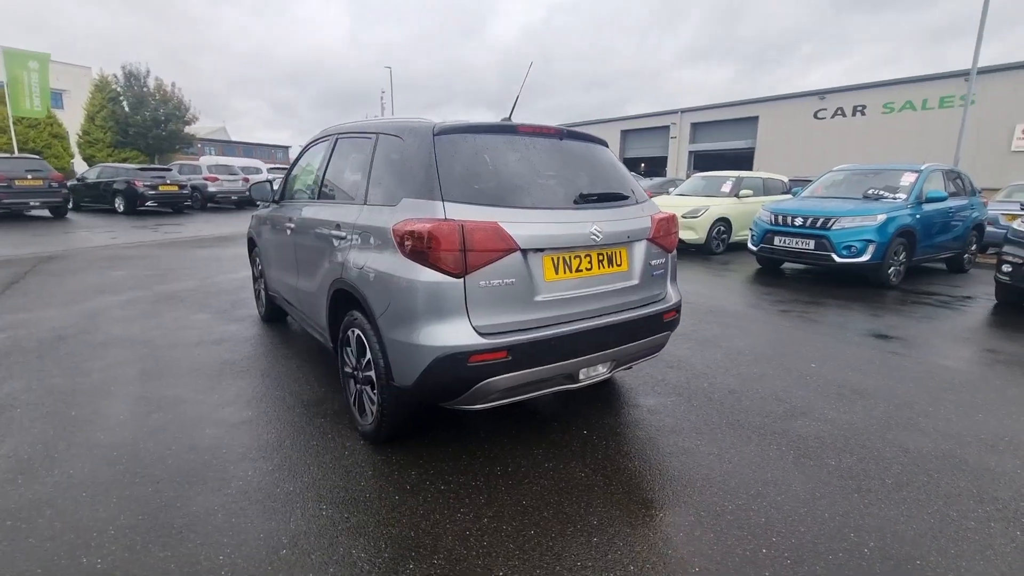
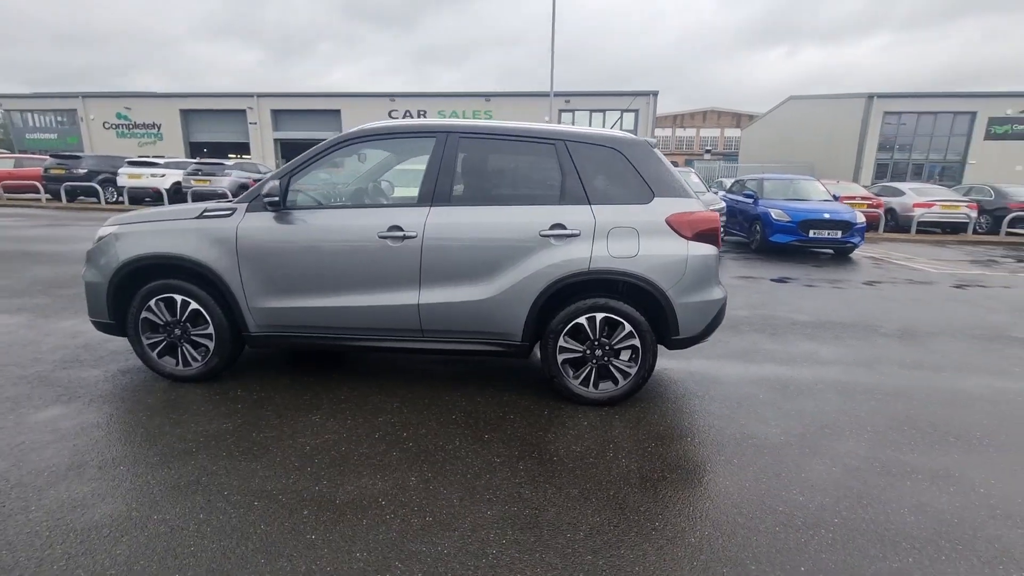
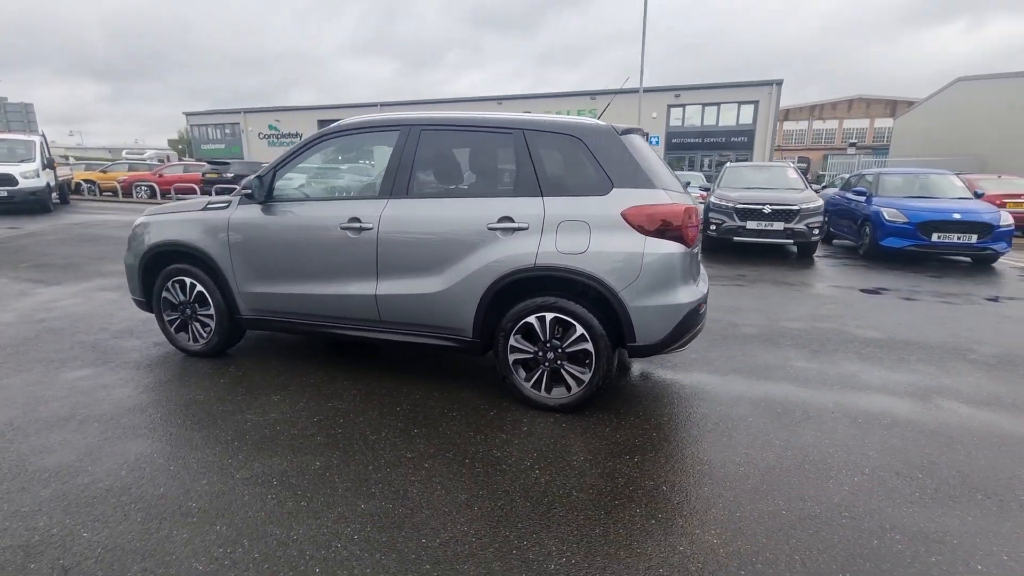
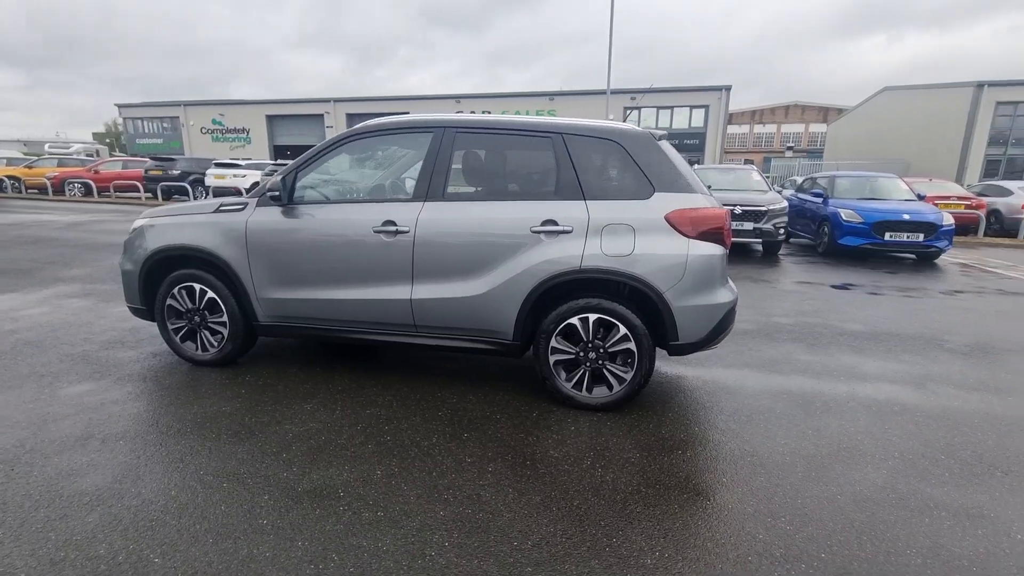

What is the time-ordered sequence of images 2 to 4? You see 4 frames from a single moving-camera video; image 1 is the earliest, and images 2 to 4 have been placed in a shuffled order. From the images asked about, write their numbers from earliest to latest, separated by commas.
3, 4, 2
